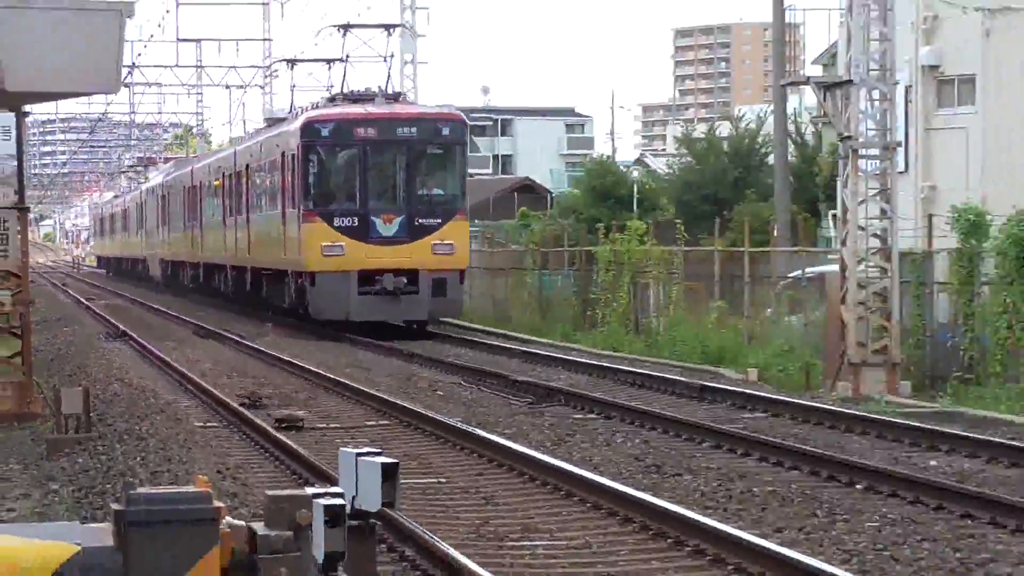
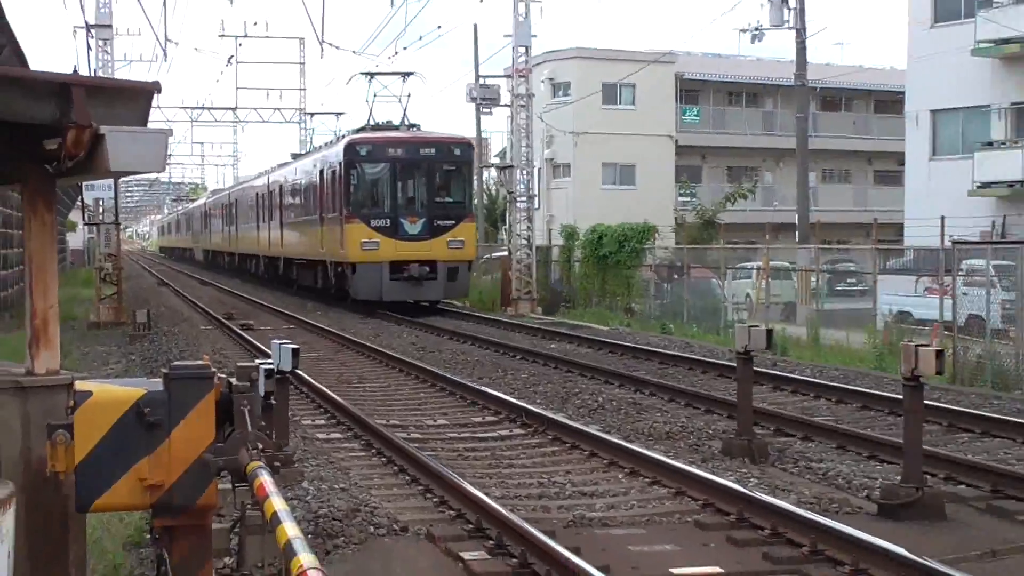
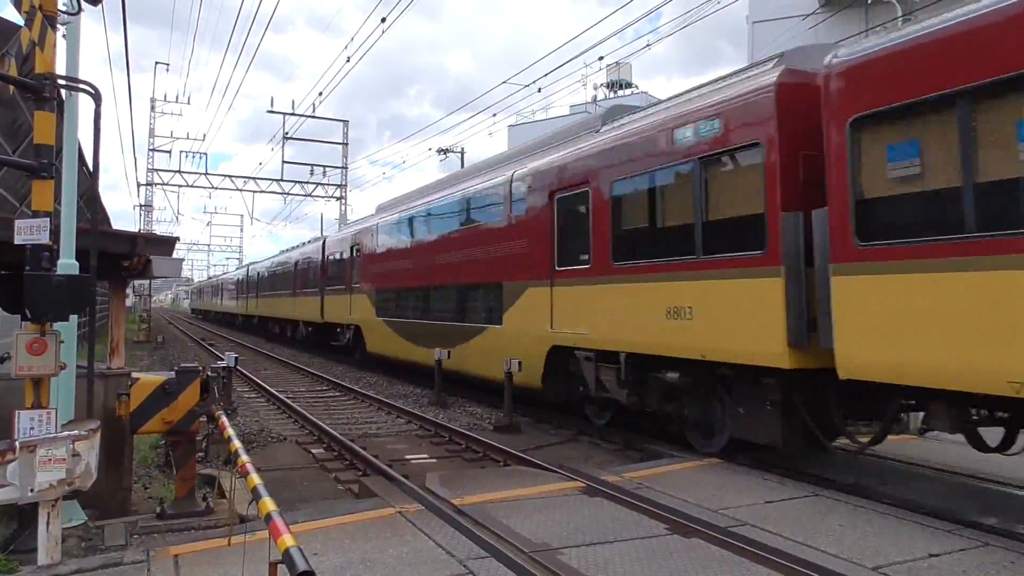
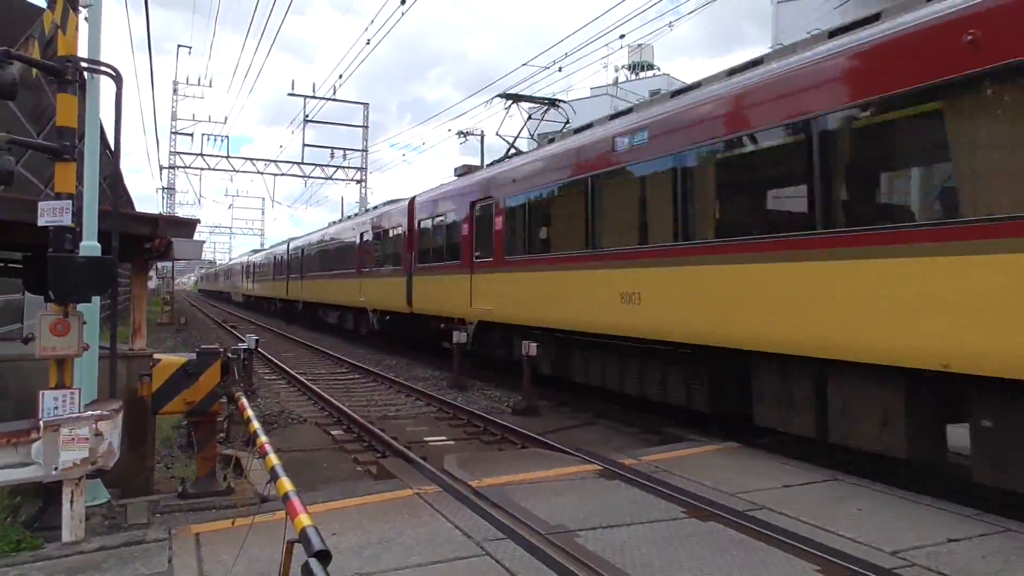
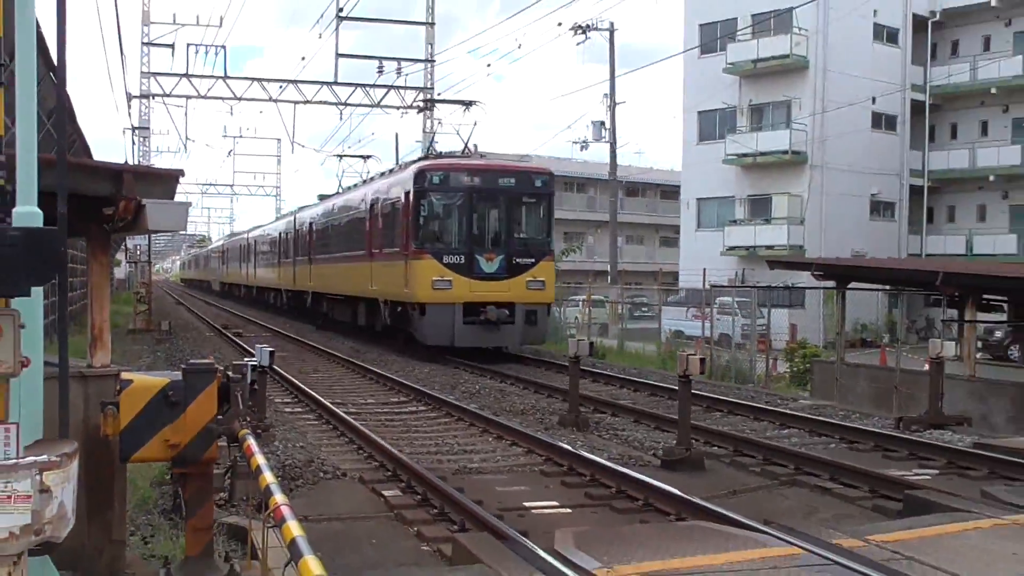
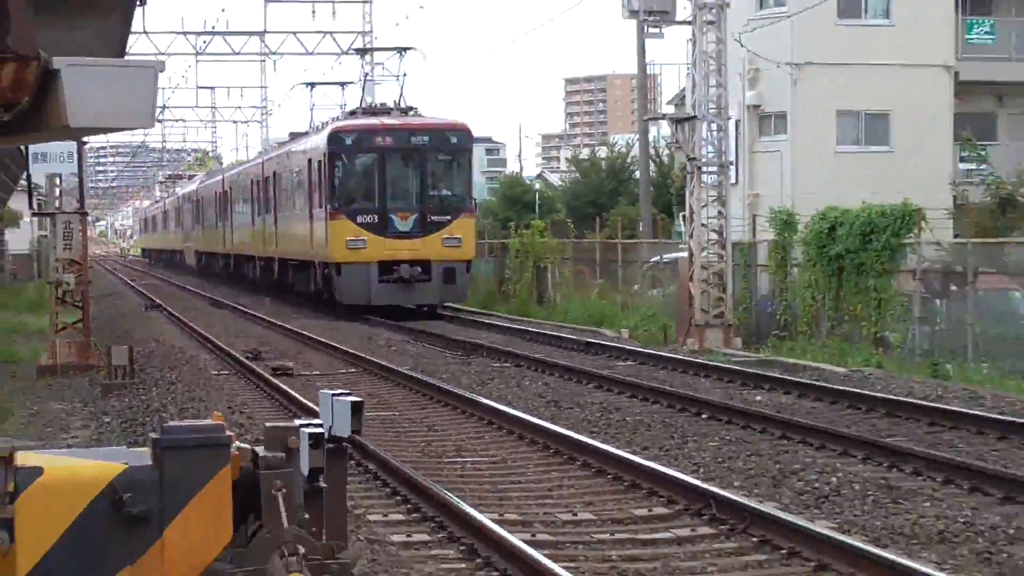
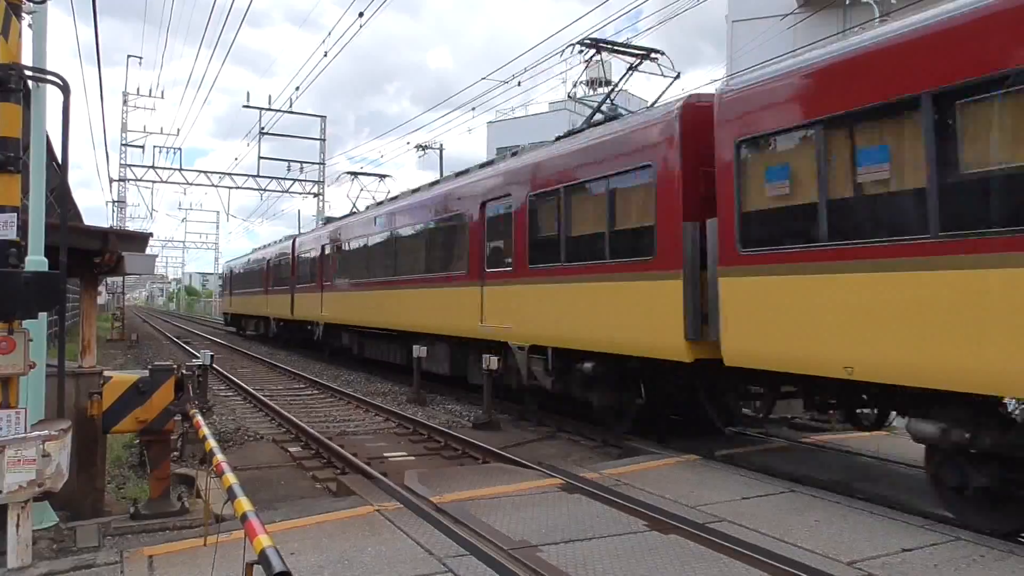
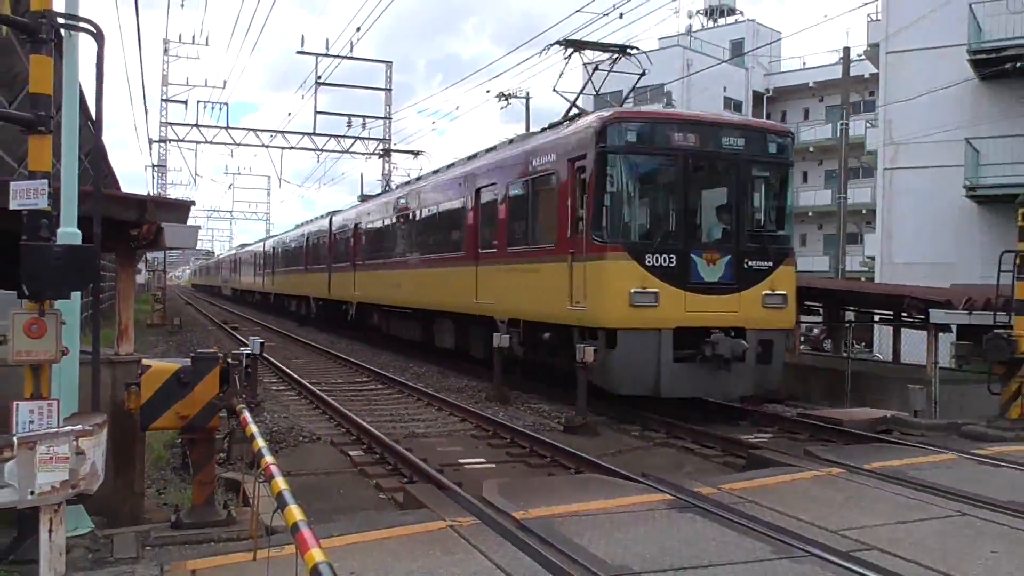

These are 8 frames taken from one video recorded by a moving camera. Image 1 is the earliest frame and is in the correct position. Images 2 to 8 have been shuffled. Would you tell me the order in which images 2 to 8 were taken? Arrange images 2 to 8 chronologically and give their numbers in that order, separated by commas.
6, 2, 5, 8, 4, 3, 7
